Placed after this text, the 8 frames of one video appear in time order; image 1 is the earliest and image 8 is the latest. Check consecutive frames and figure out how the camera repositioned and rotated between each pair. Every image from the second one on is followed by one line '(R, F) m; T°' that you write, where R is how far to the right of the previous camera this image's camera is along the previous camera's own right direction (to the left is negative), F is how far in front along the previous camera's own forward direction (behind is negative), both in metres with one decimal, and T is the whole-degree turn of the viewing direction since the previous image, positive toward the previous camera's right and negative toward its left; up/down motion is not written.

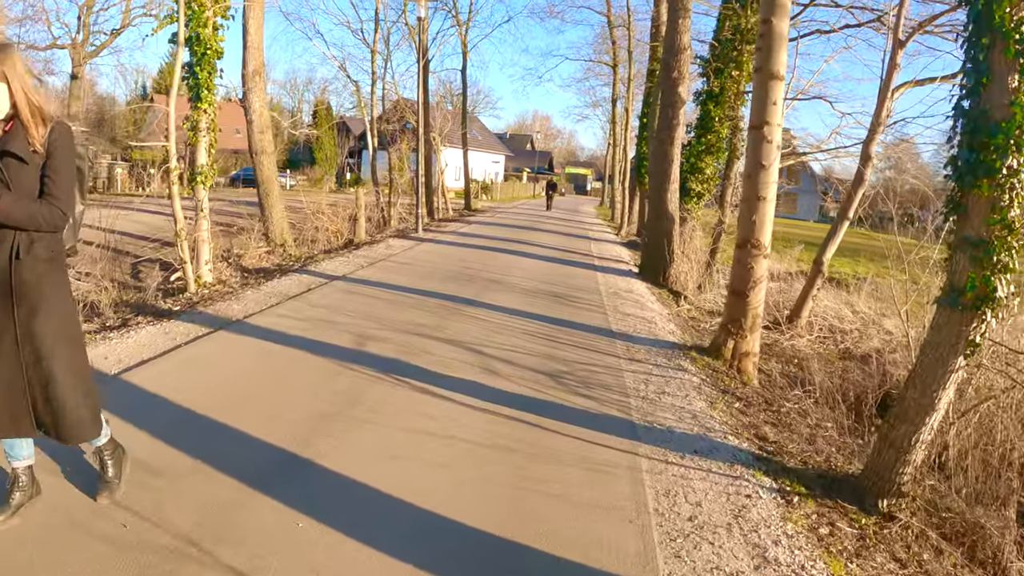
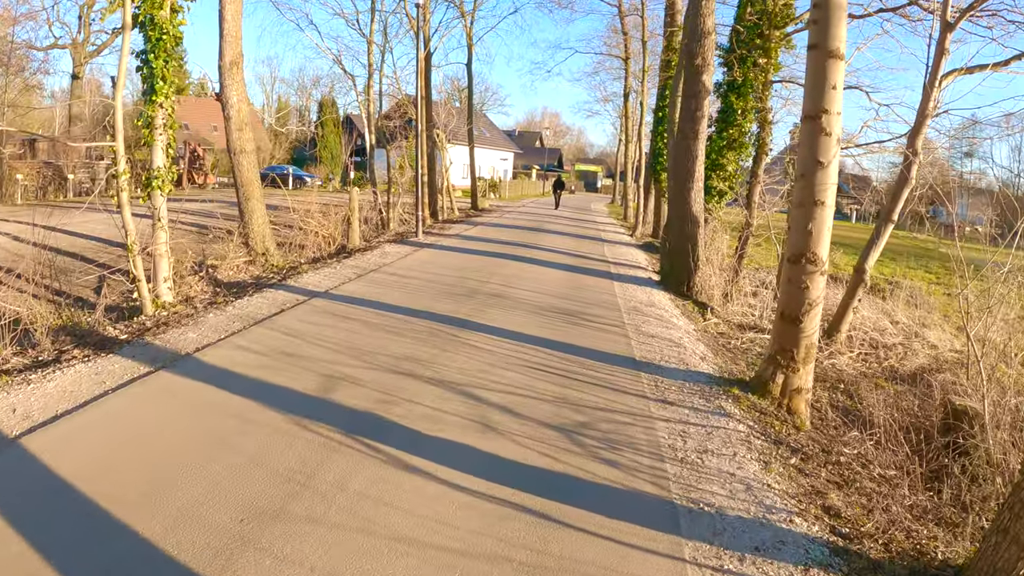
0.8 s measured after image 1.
(0.0, +1.3) m; 0°
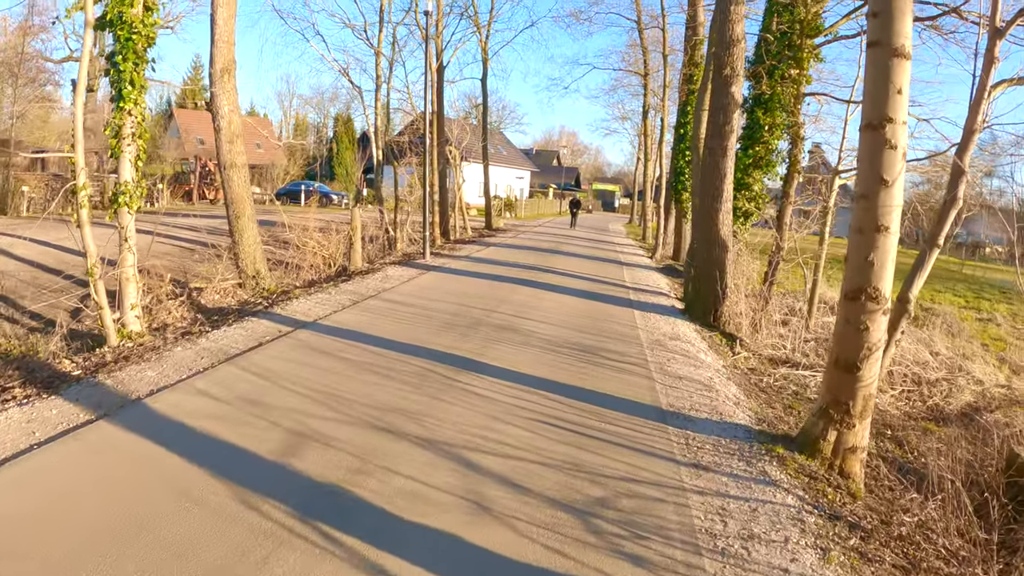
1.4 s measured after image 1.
(0.0, +0.9) m; -1°
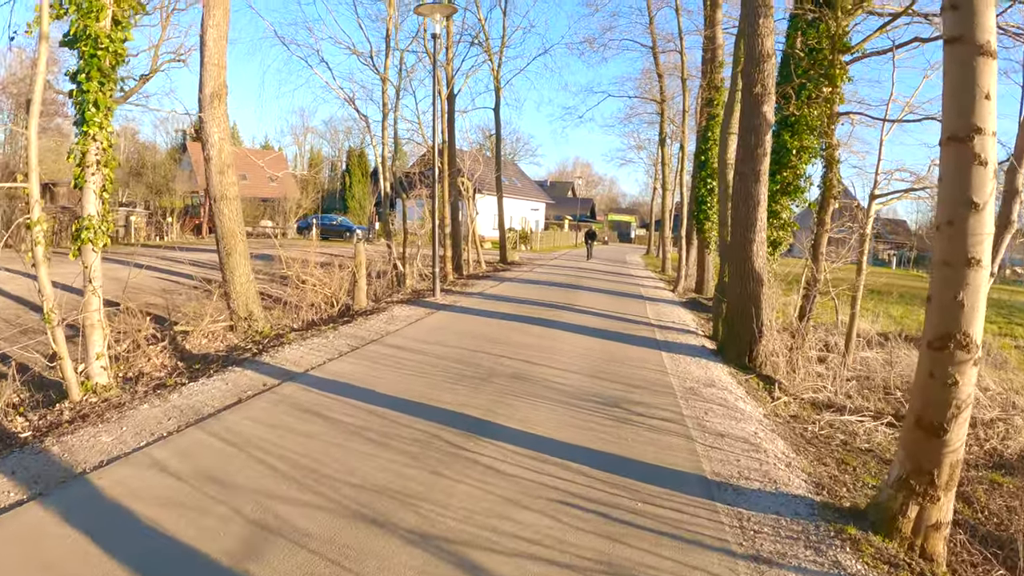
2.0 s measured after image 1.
(0.0, +0.9) m; -1°
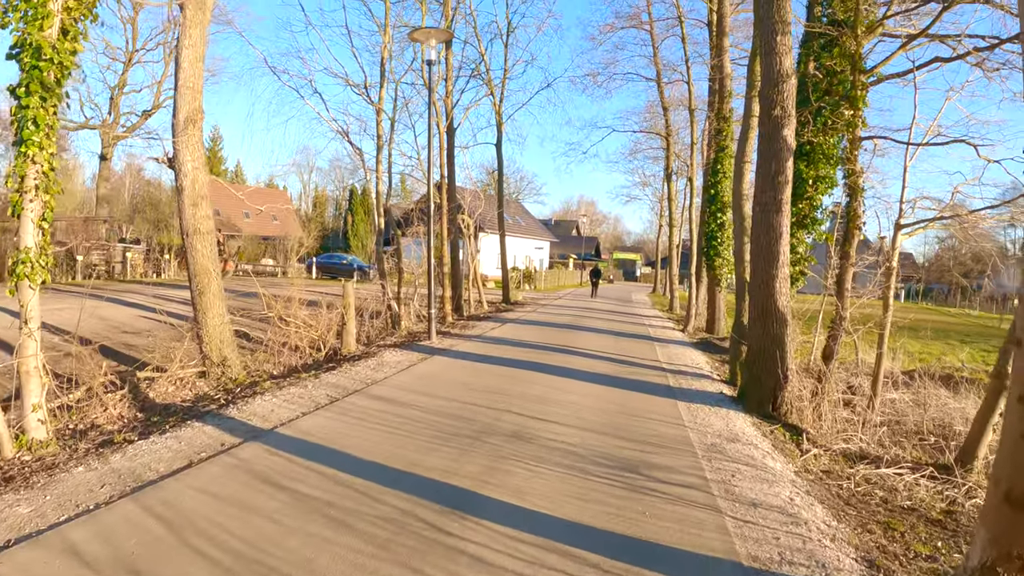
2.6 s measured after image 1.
(0.0, +0.8) m; 0°
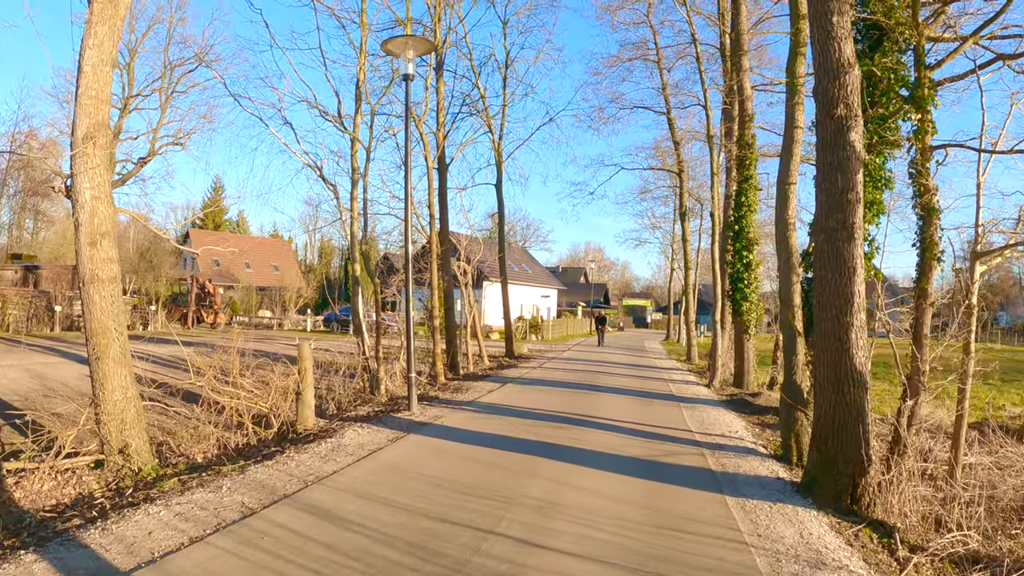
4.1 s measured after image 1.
(+0.1, +2.1) m; 0°
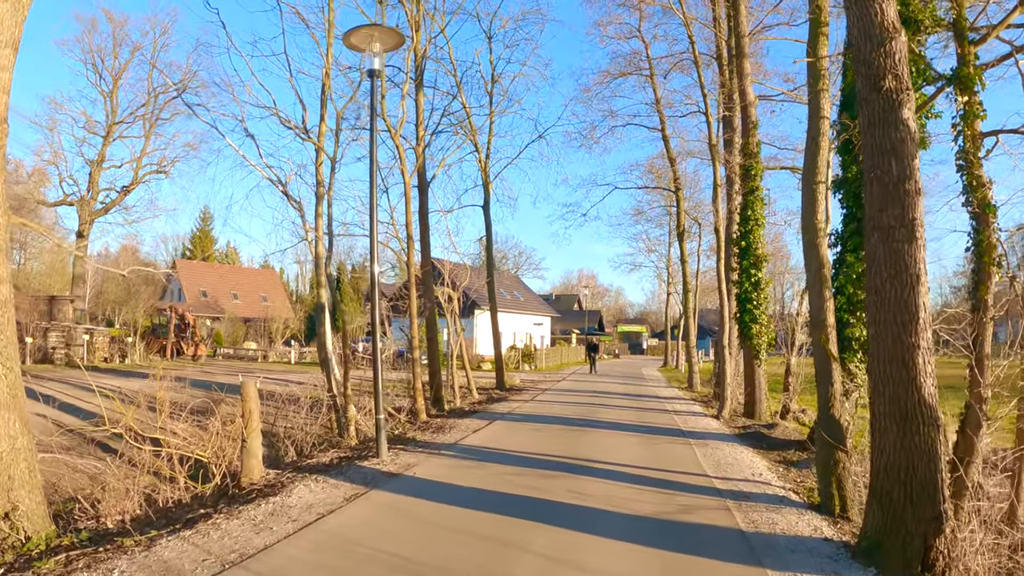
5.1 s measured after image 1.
(+0.1, +1.3) m; 0°
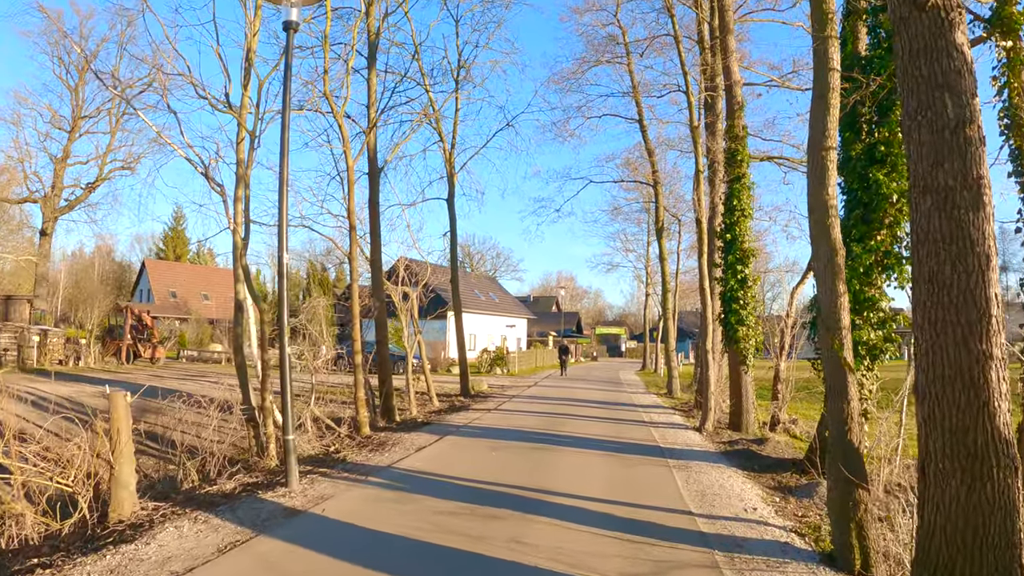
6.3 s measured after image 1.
(+0.2, +1.5) m; +1°
